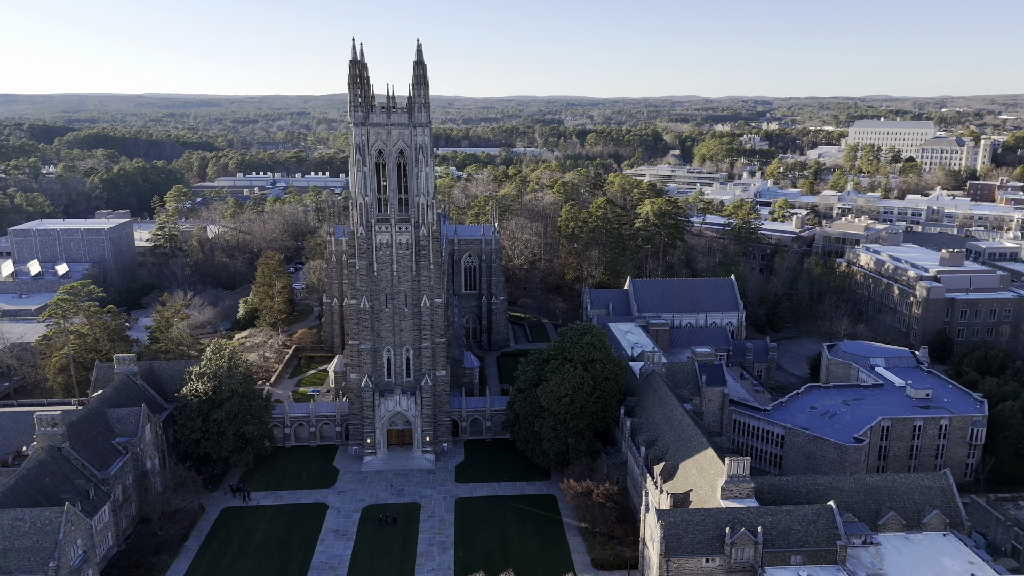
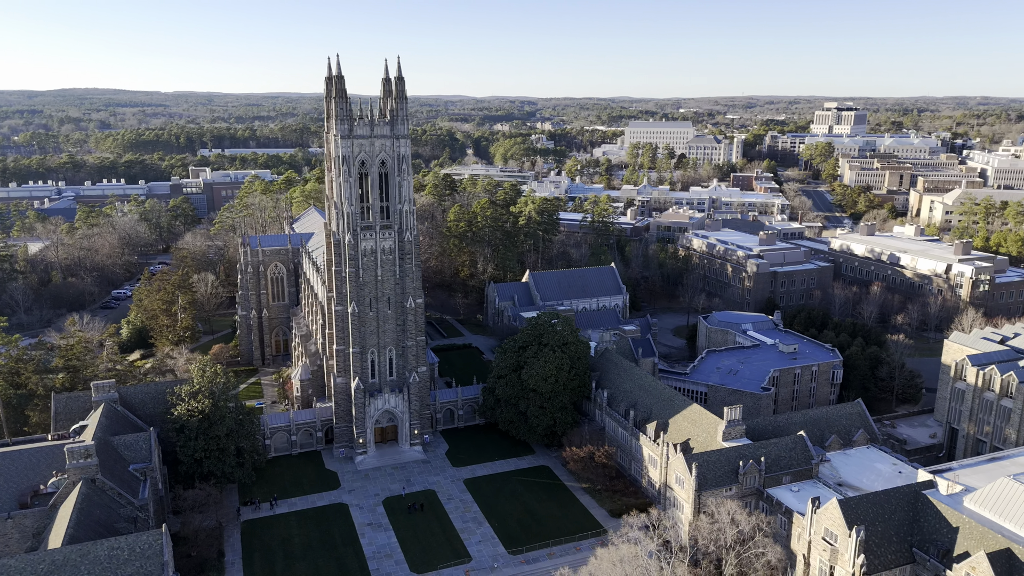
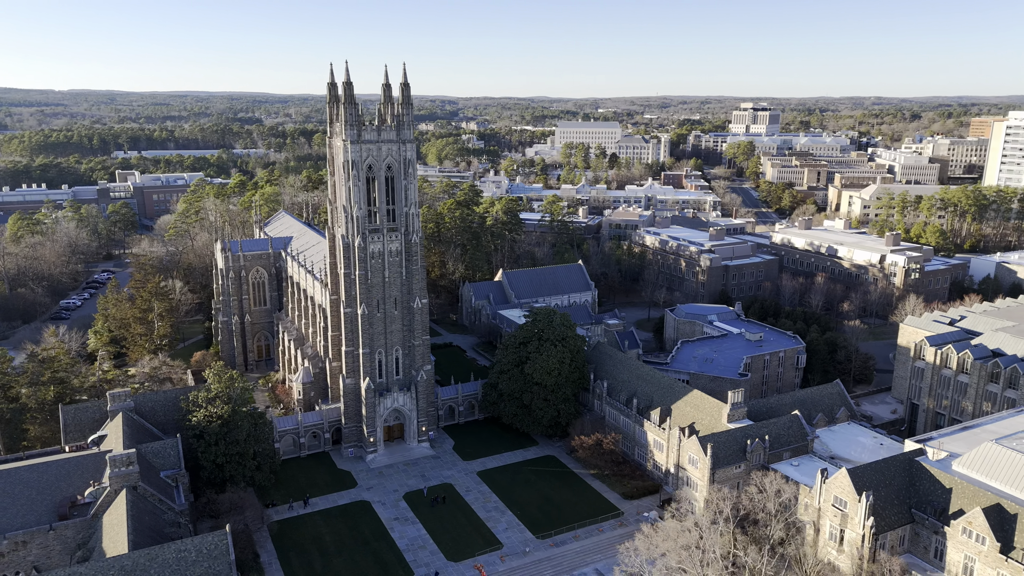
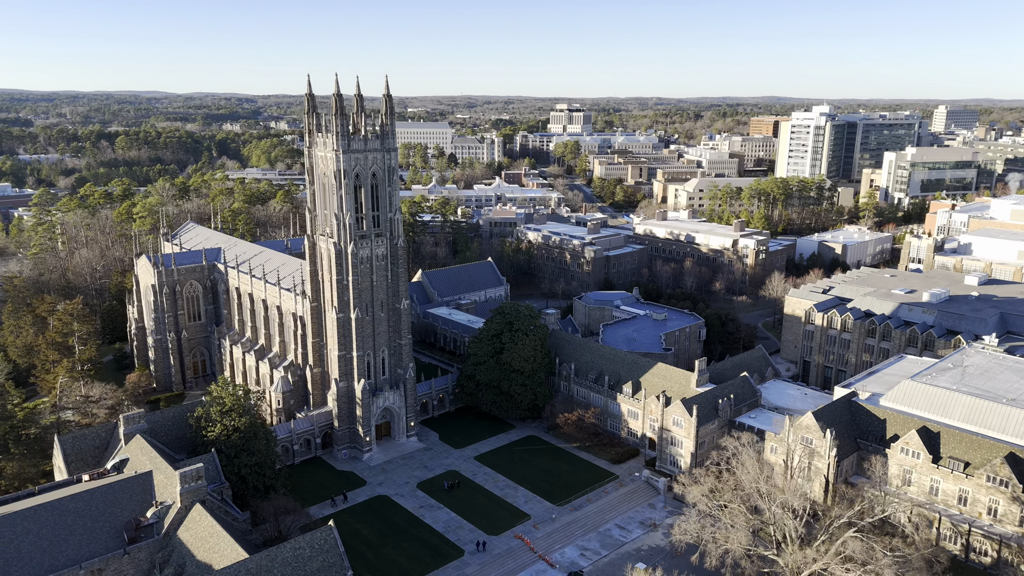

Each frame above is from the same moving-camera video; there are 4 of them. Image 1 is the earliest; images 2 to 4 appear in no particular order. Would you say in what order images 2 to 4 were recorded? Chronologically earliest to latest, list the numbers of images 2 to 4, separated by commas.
2, 3, 4
